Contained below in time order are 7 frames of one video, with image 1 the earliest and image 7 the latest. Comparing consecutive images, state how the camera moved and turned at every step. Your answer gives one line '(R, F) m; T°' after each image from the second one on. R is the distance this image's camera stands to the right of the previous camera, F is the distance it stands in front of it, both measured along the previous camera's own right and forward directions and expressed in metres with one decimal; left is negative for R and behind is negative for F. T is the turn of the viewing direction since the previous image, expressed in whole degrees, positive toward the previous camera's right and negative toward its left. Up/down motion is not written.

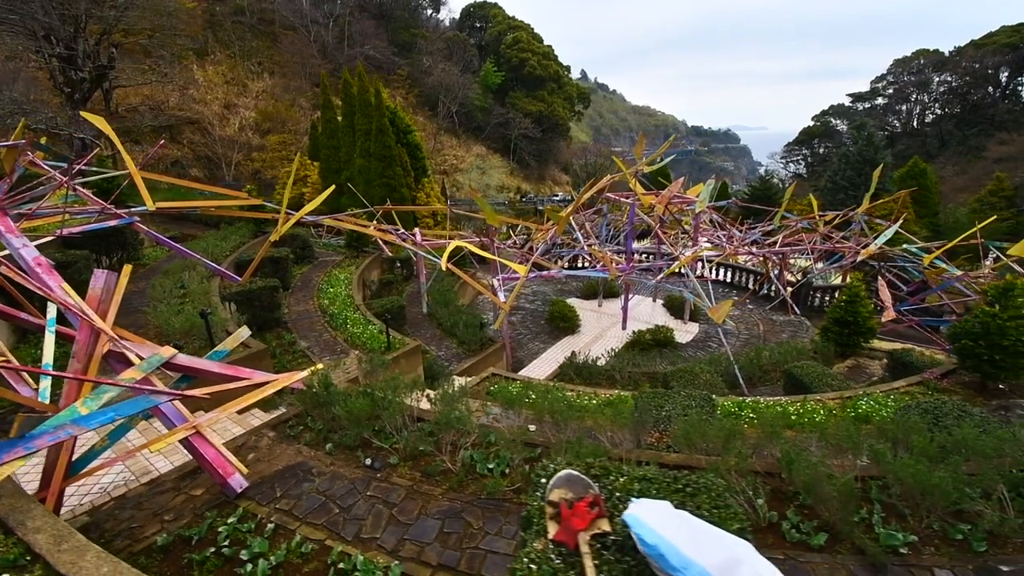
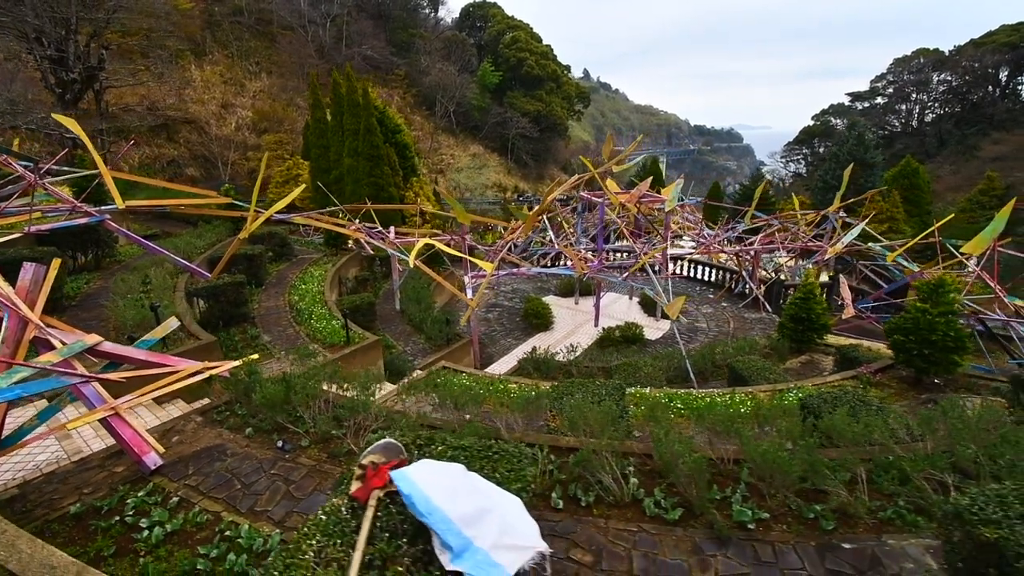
(+0.7, -0.2) m; 0°
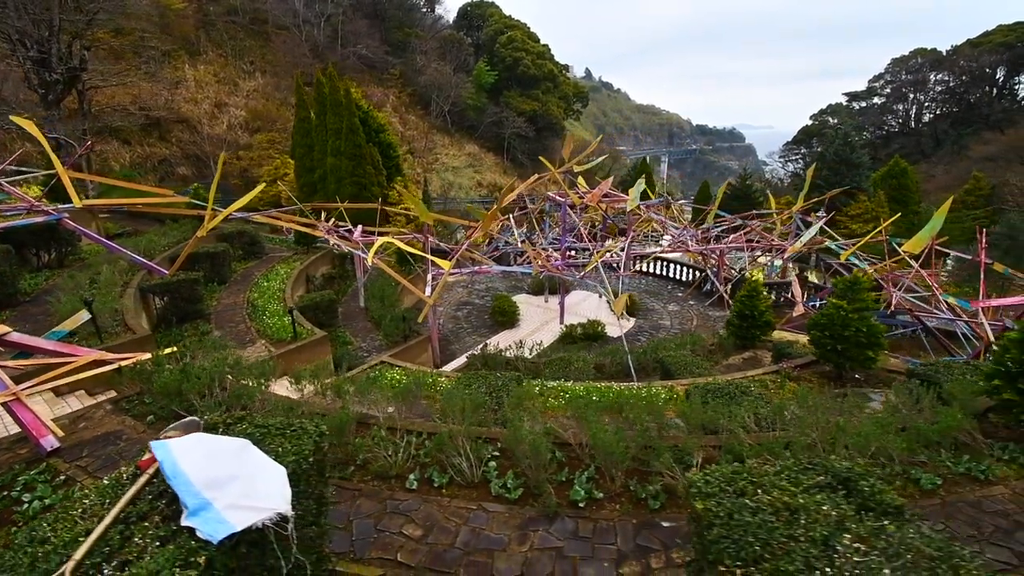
(+0.9, -0.2) m; 0°
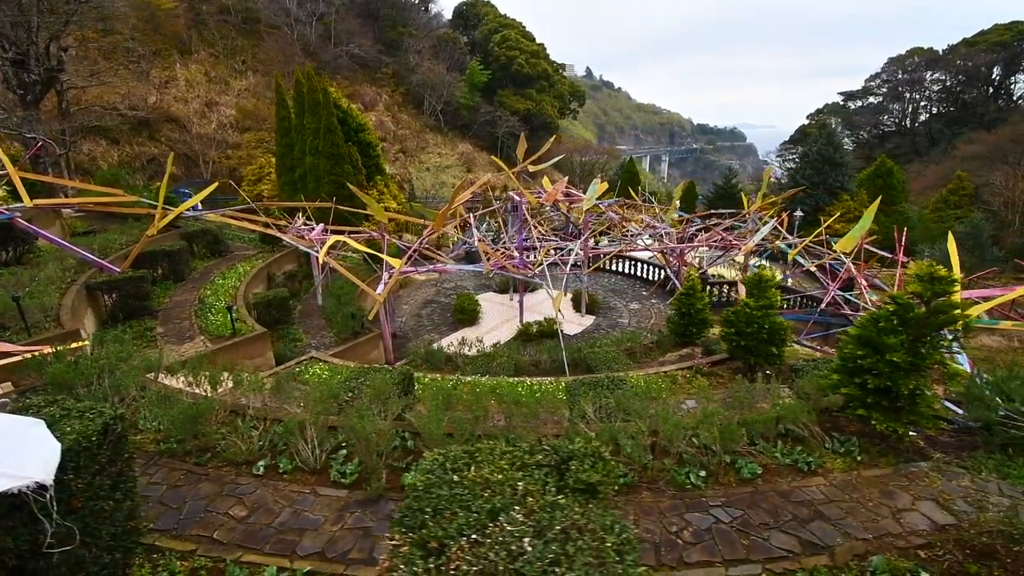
(+1.1, -0.2) m; 0°
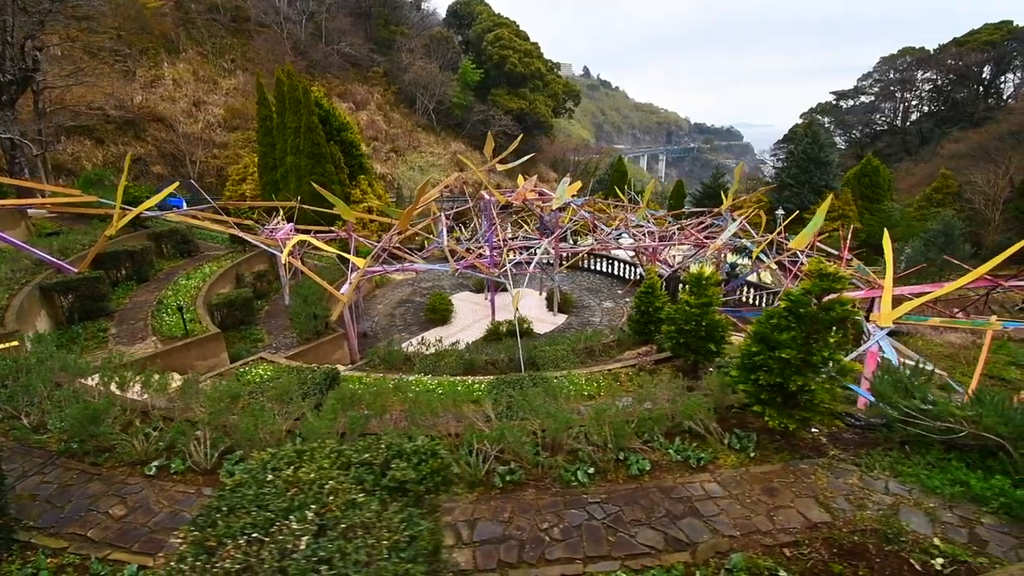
(+0.7, 0.0) m; 0°
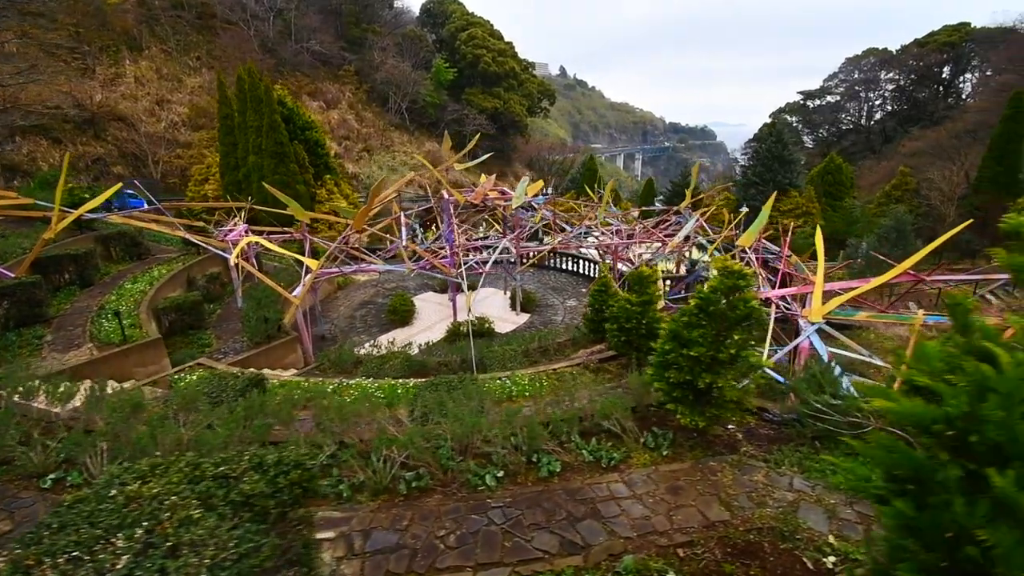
(+0.5, 0.0) m; +2°
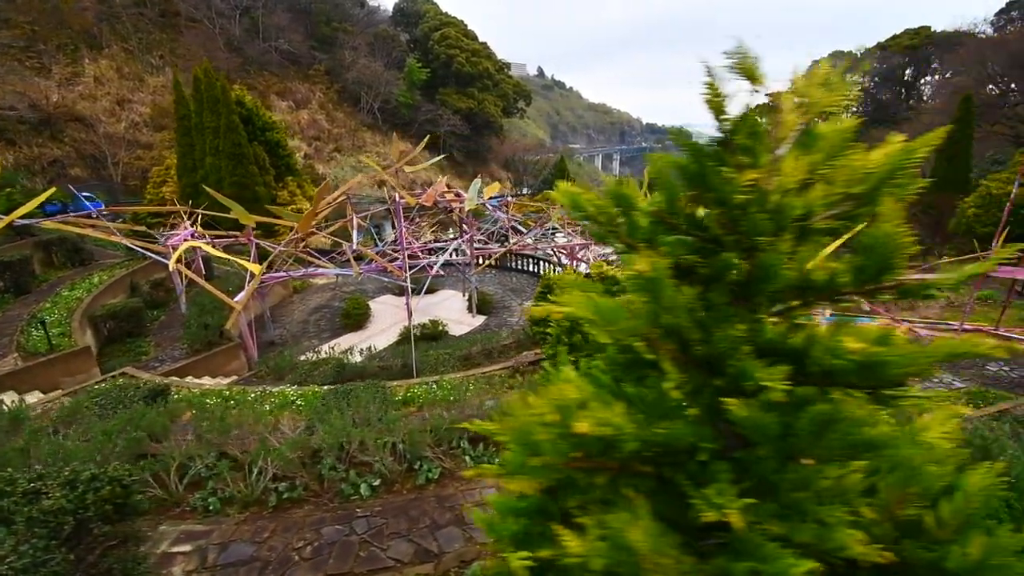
(+0.7, -0.1) m; +2°
